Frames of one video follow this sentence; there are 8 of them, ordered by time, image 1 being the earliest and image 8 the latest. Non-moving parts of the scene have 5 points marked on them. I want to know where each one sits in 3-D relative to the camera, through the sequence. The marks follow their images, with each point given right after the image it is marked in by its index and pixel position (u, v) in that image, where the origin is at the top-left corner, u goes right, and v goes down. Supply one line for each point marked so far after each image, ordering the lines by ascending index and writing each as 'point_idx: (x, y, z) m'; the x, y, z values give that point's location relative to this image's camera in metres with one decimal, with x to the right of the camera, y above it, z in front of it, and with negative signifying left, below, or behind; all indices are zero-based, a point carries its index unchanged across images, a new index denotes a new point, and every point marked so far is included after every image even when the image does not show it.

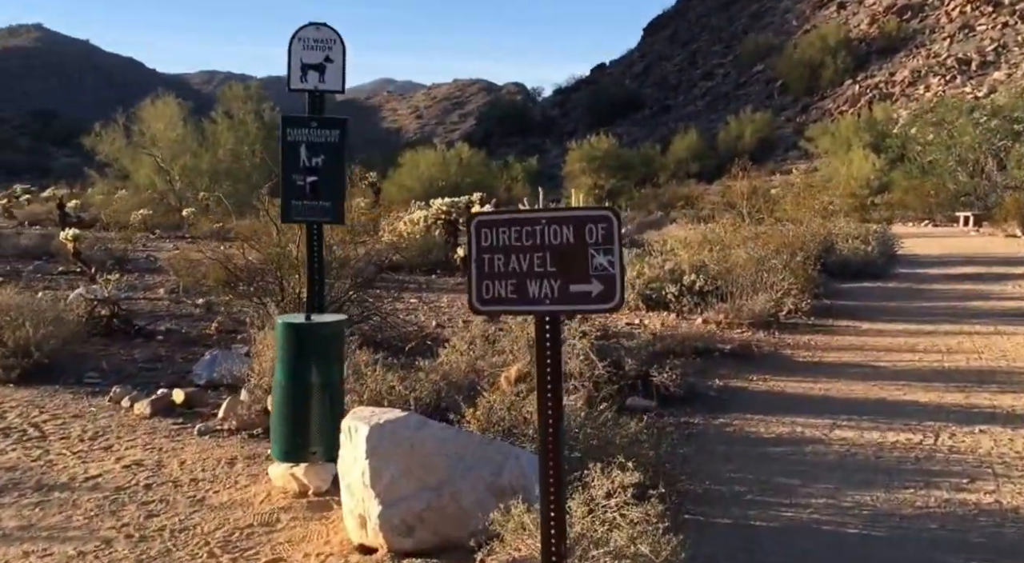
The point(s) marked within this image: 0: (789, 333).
0: (+3.1, -0.6, +11.7) m
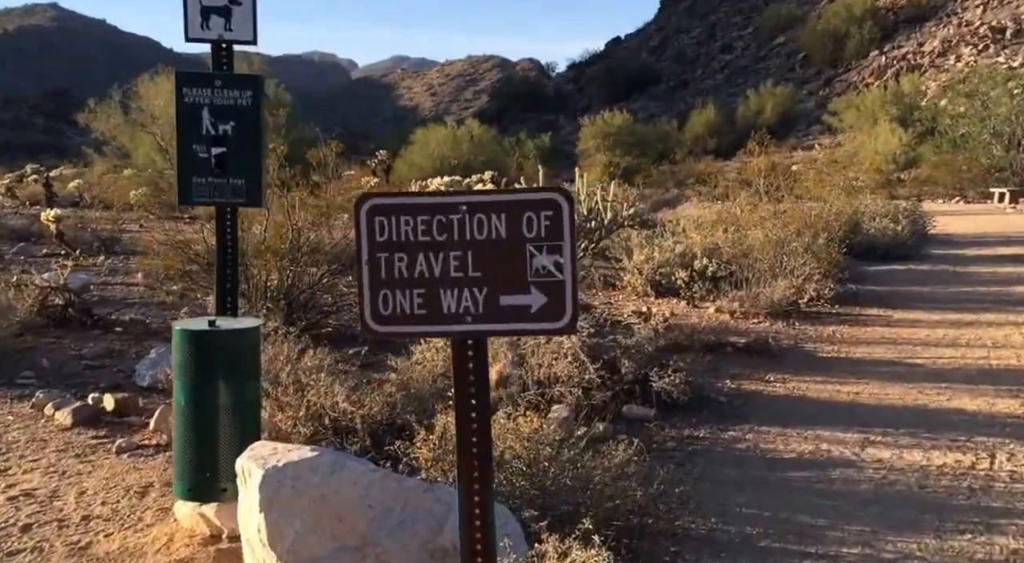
0: (+3.0, -0.4, +10.8) m
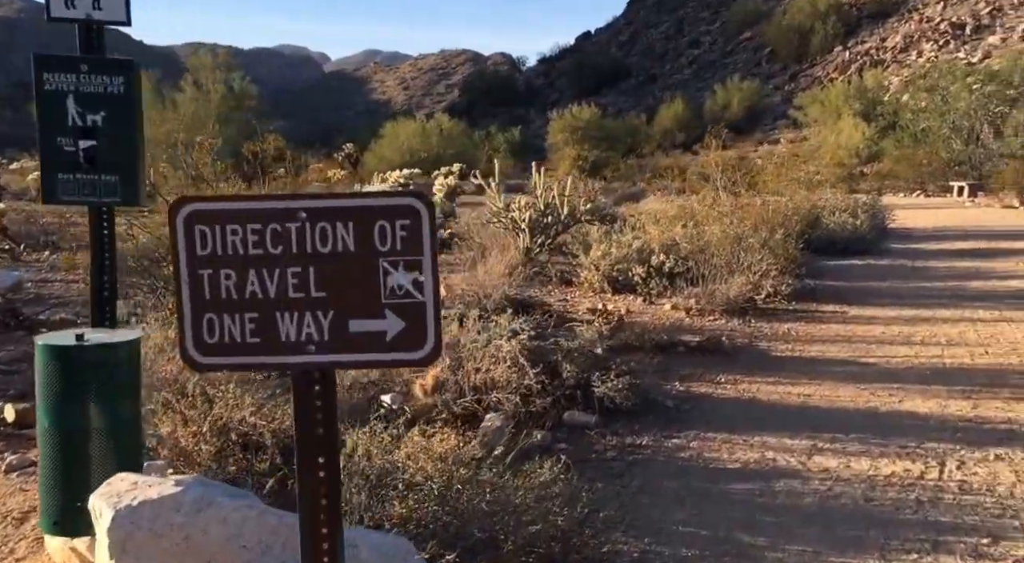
0: (+2.5, -0.4, +10.5) m
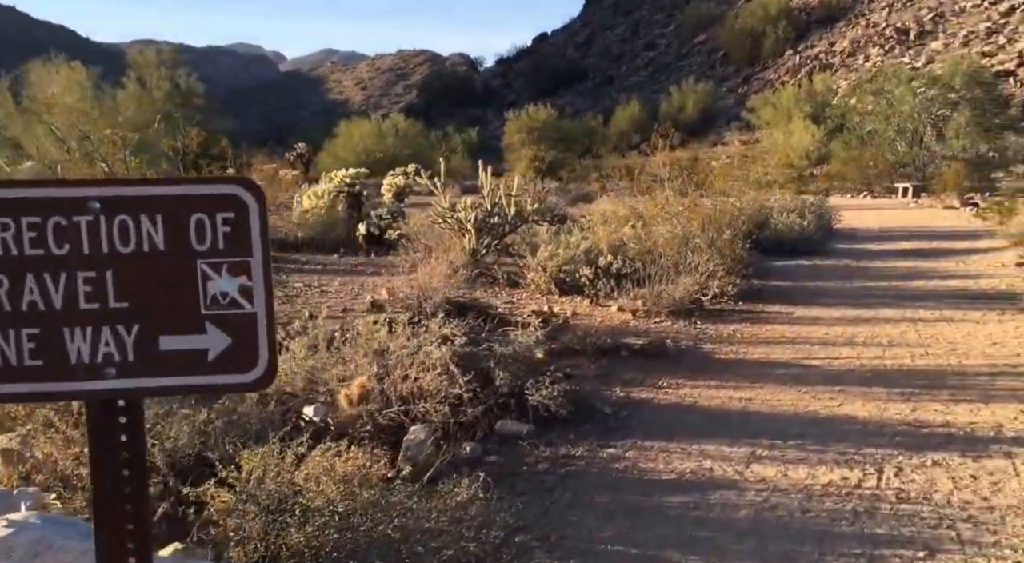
0: (+2.0, -0.4, +10.4) m
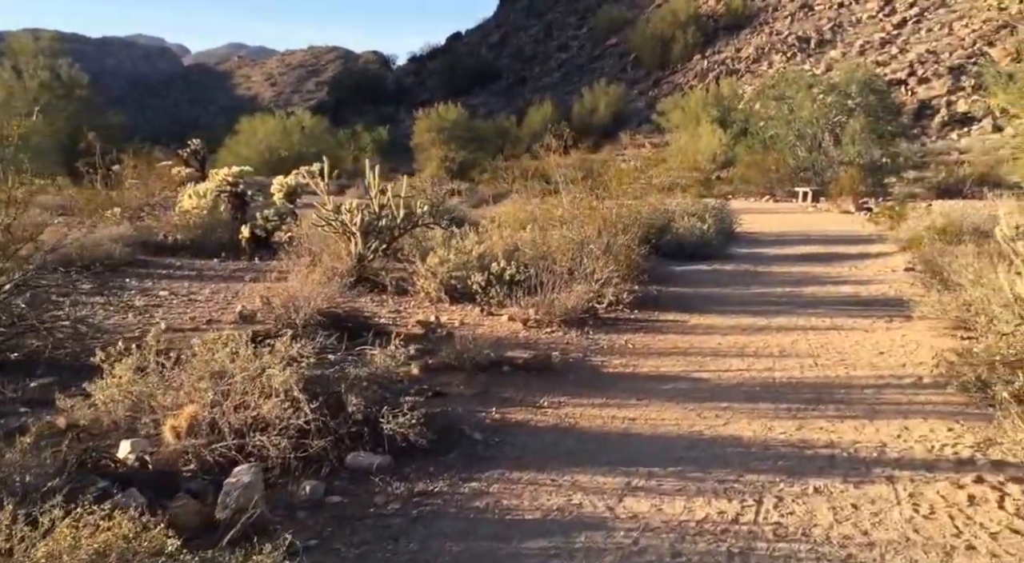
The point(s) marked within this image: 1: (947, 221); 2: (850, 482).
0: (+0.9, -0.5, +10.1) m
1: (+6.6, +0.9, +16.0) m
2: (+1.6, -1.0, +5.1) m
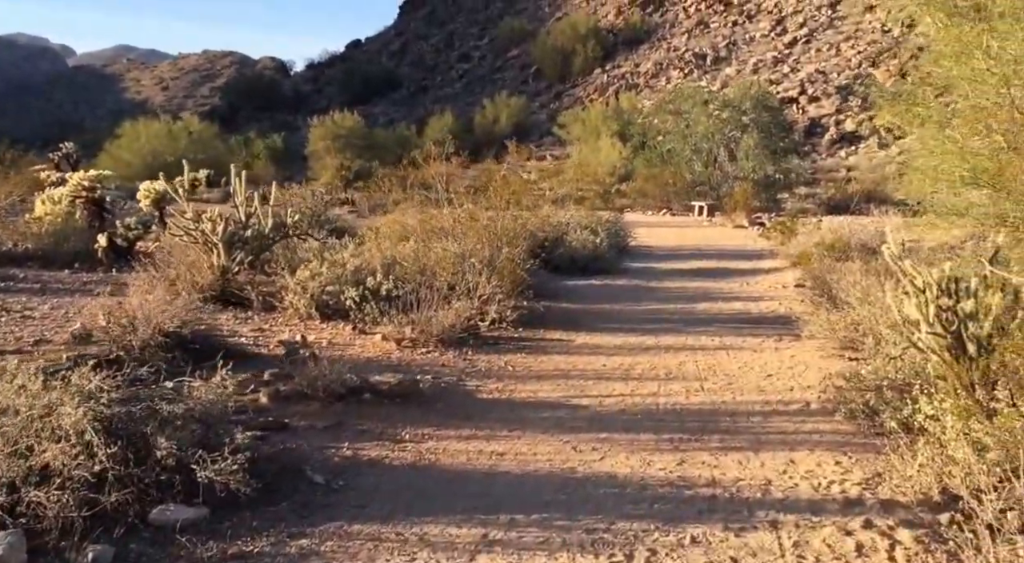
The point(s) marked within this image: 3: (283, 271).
0: (-0.2, -0.6, +9.6) m
1: (+4.9, +0.7, +16.0) m
2: (+1.0, -1.1, +4.6) m
3: (-2.4, +0.1, +11.0) m
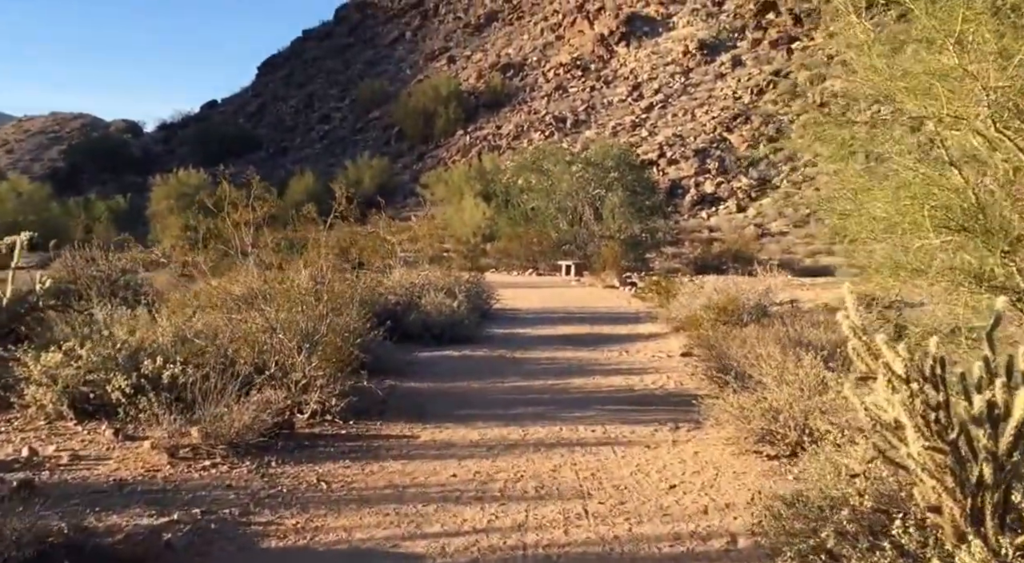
0: (-1.5, -1.2, +7.1) m
1: (+2.8, -0.2, +14.2) m
2: (+0.4, -1.4, +2.4) m
3: (-3.8, -0.6, +8.3) m
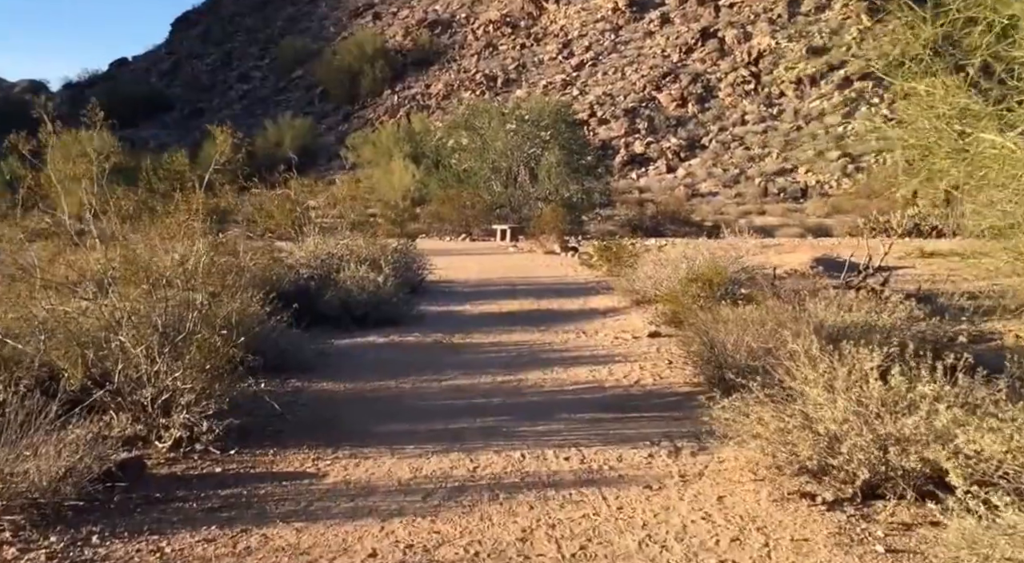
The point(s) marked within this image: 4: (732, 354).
0: (-1.7, -1.1, +4.7) m
1: (+2.1, +0.2, +12.1) m
2: (+0.4, -1.4, +0.1) m
3: (-4.1, -0.5, +5.7) m
4: (+1.6, -0.5, +7.5) m
